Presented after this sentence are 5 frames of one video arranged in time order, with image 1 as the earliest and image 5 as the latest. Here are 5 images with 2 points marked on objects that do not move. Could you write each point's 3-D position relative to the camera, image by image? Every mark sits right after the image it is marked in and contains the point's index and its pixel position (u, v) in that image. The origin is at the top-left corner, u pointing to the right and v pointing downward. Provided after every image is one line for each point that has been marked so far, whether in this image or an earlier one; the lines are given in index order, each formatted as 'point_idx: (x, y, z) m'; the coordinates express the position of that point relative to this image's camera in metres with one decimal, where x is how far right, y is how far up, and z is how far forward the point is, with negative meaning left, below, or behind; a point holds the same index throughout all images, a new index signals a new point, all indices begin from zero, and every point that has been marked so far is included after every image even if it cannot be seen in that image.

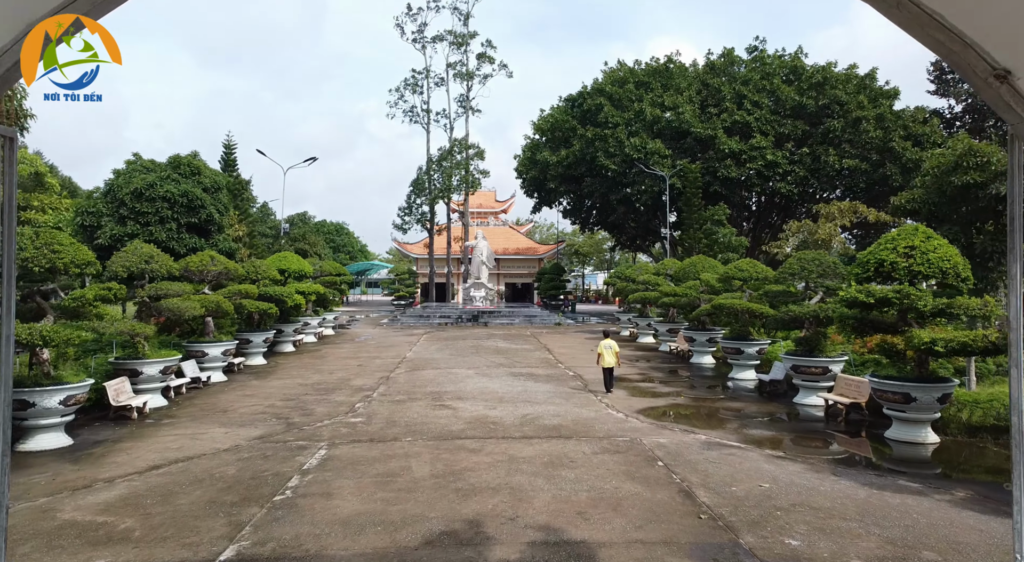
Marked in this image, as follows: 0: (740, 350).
0: (+3.9, -1.2, +10.6) m
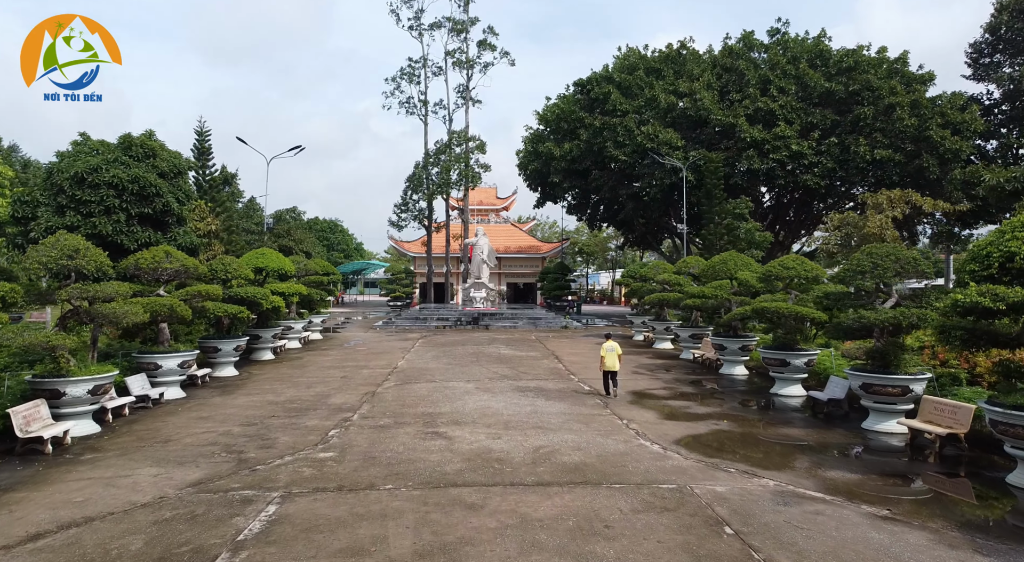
0: (+4.0, -1.2, +9.1) m
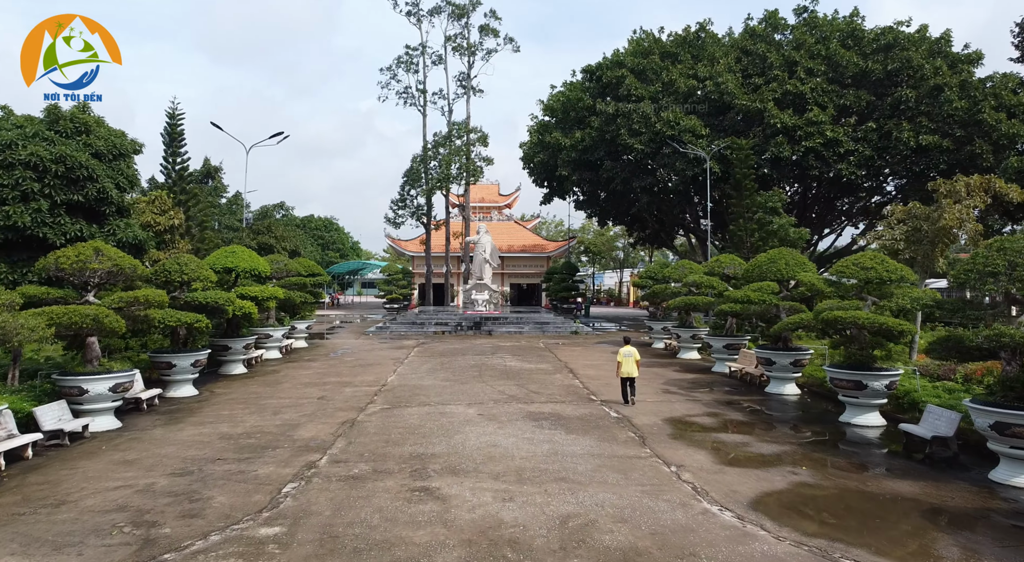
0: (+4.1, -1.2, +7.3) m
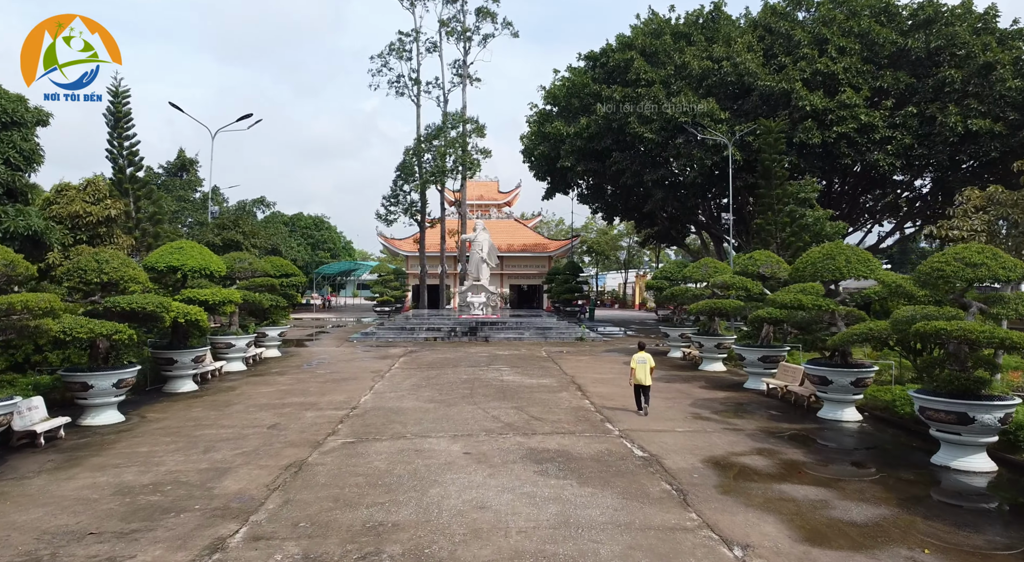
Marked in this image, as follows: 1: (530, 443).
0: (+4.1, -1.2, +5.6) m
1: (+0.2, -1.7, +6.6) m
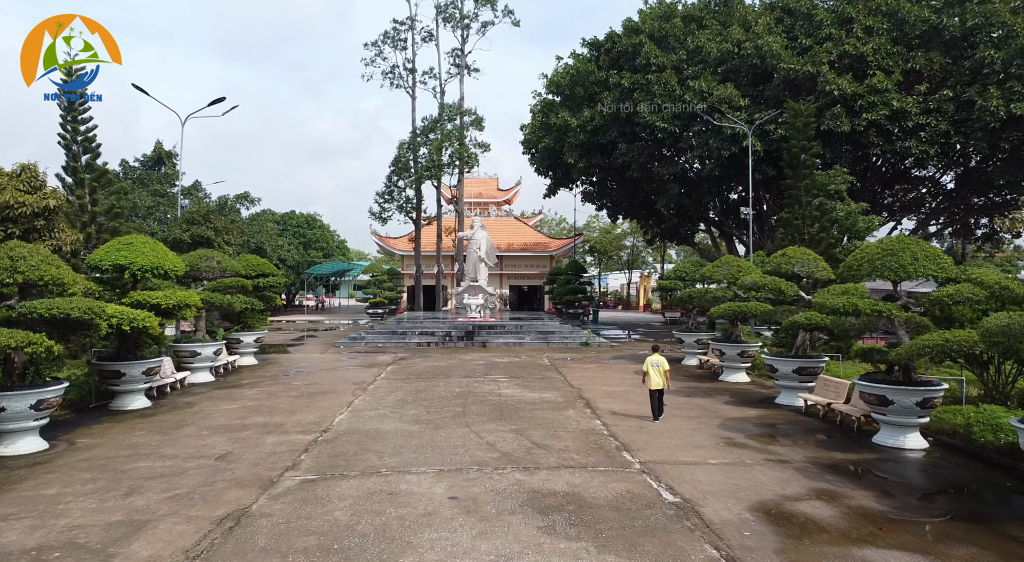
0: (+4.0, -1.2, +4.3) m
1: (+0.2, -1.7, +5.4) m
